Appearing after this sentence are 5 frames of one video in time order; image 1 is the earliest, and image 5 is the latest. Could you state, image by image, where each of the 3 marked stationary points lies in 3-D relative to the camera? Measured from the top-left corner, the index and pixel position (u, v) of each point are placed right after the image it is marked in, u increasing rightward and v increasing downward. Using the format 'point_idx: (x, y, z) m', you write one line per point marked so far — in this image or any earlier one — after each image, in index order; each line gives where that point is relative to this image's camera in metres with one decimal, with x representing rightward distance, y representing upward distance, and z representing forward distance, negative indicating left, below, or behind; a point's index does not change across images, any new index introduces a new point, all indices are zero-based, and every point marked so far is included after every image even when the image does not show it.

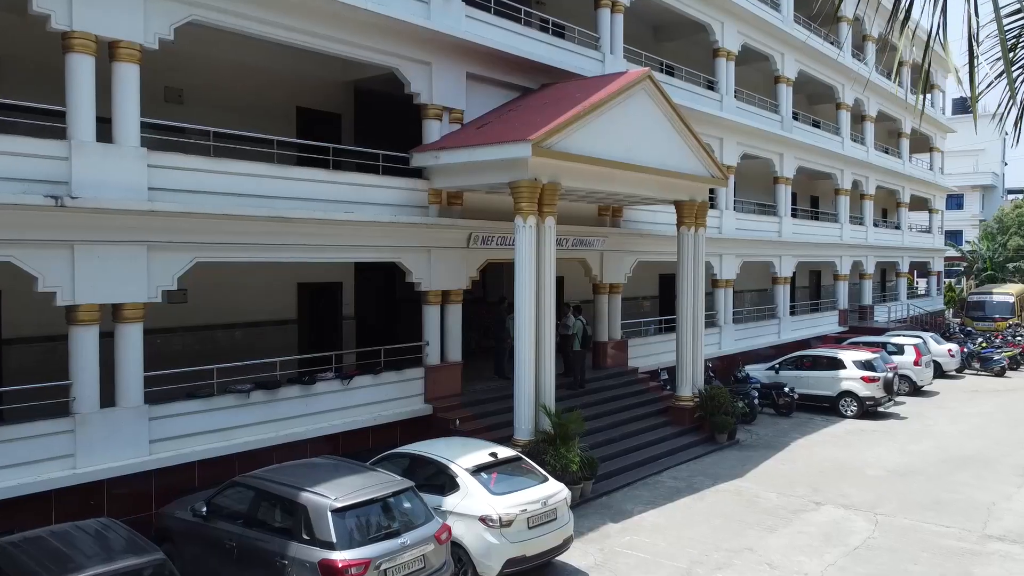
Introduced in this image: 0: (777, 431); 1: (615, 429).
0: (+5.0, -2.7, +15.5) m
1: (+1.6, -2.2, +12.8) m
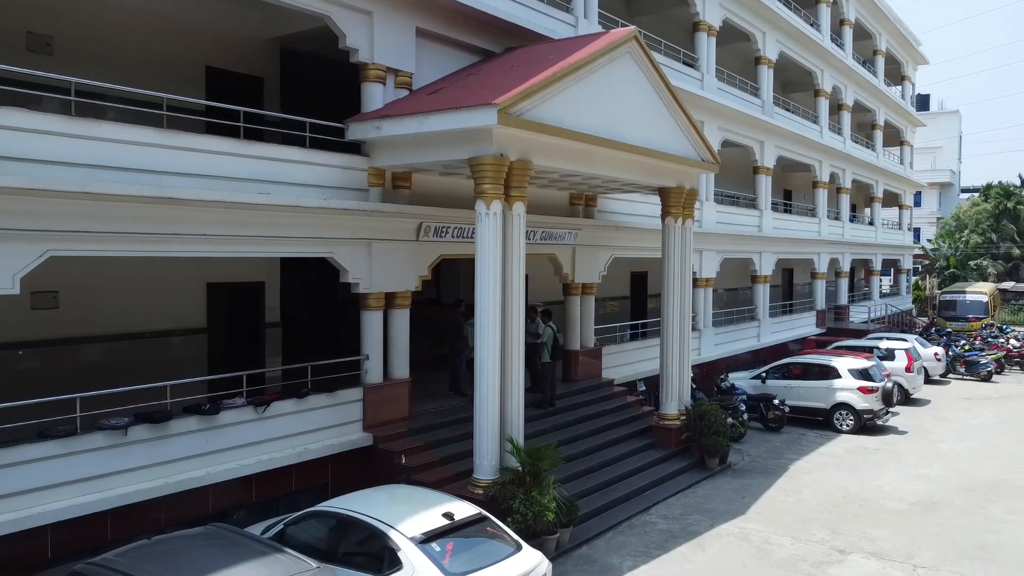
0: (+4.3, -2.7, +13.7) m
1: (+1.1, -2.2, +10.8) m
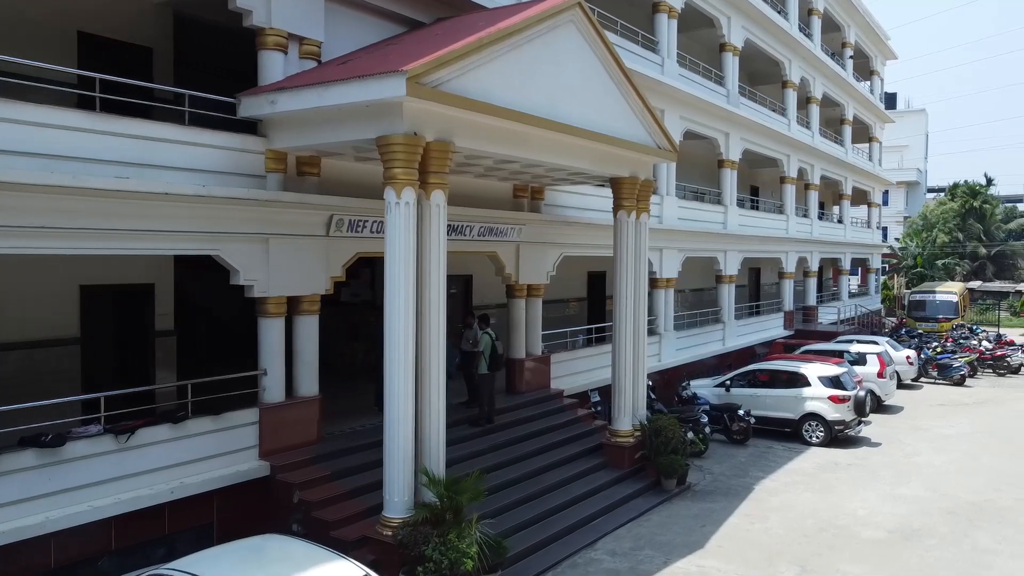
0: (+3.3, -2.7, +12.5) m
1: (+0.2, -2.2, +9.5) m
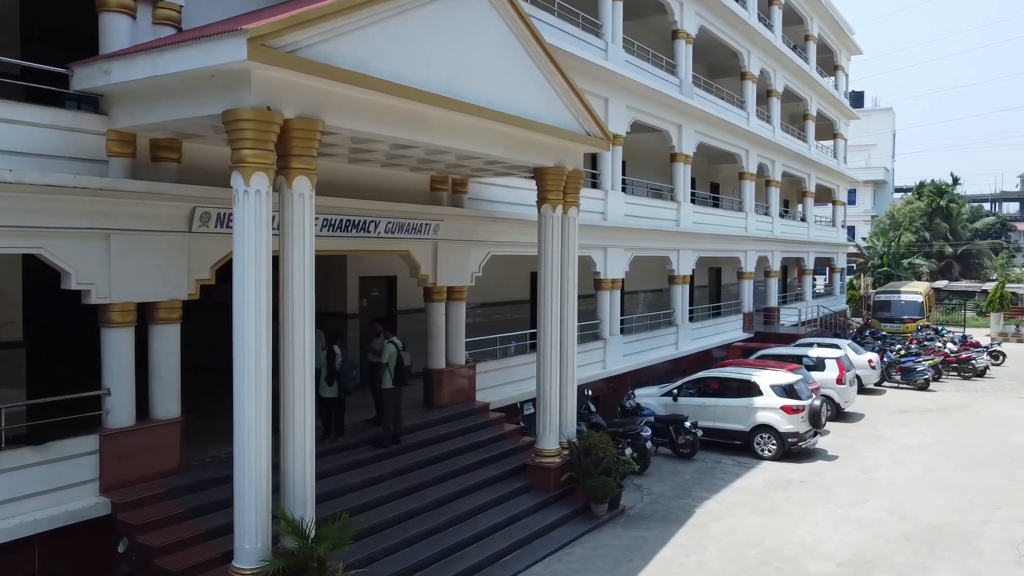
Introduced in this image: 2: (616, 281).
0: (+2.3, -2.7, +11.4) m
1: (-0.7, -2.2, +8.4) m
2: (+1.9, +0.1, +15.3) m
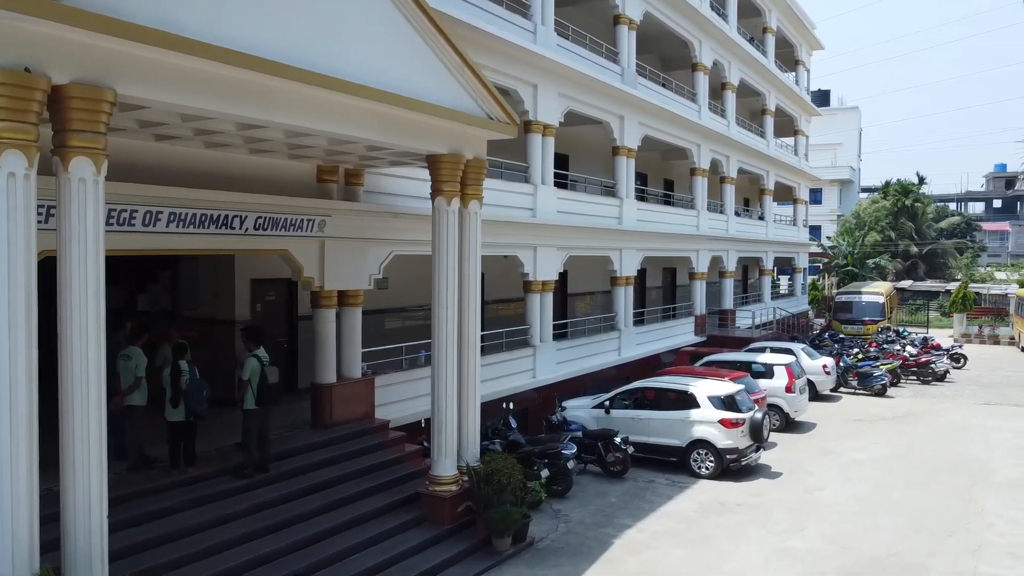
0: (+1.1, -2.8, +10.3) m
1: (-1.8, -2.3, +7.1) m
2: (+0.6, +0.1, +14.2) m
